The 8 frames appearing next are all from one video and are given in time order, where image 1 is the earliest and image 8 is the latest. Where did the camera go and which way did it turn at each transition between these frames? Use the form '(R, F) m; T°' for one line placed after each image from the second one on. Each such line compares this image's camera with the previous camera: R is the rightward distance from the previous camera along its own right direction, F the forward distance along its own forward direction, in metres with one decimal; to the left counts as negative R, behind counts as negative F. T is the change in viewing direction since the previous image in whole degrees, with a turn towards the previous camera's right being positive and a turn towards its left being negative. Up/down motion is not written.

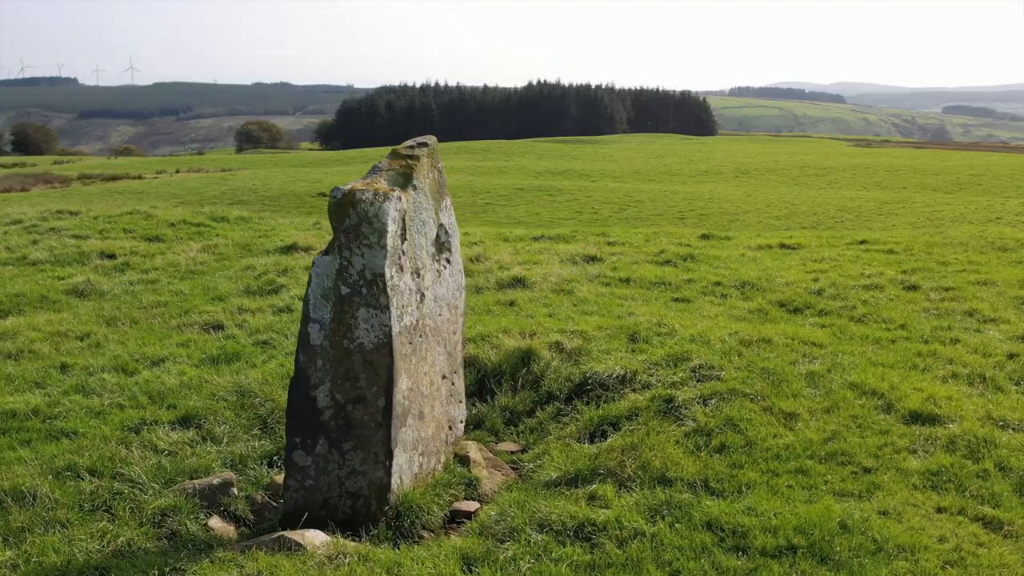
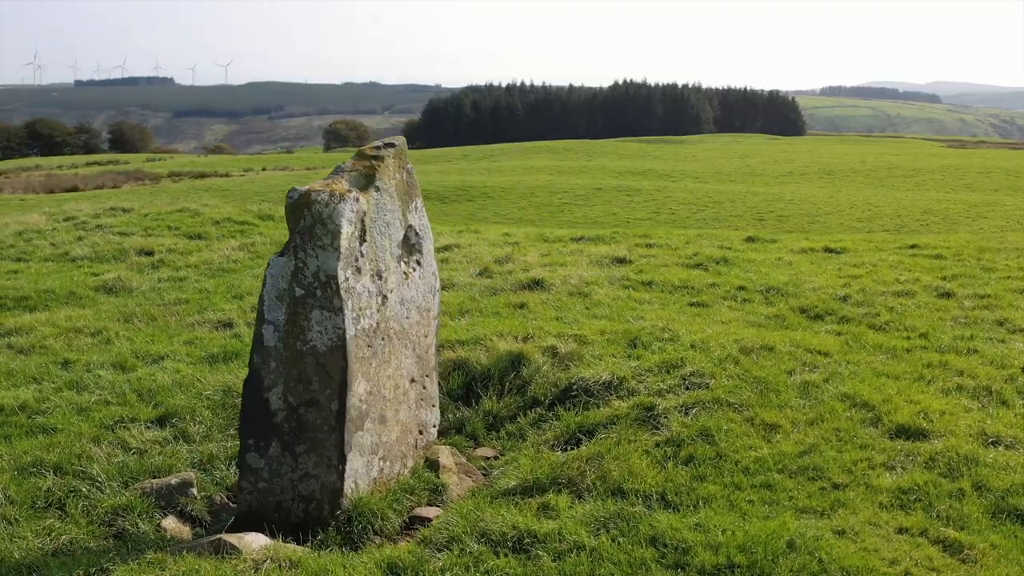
(+0.6, +0.1) m; -4°
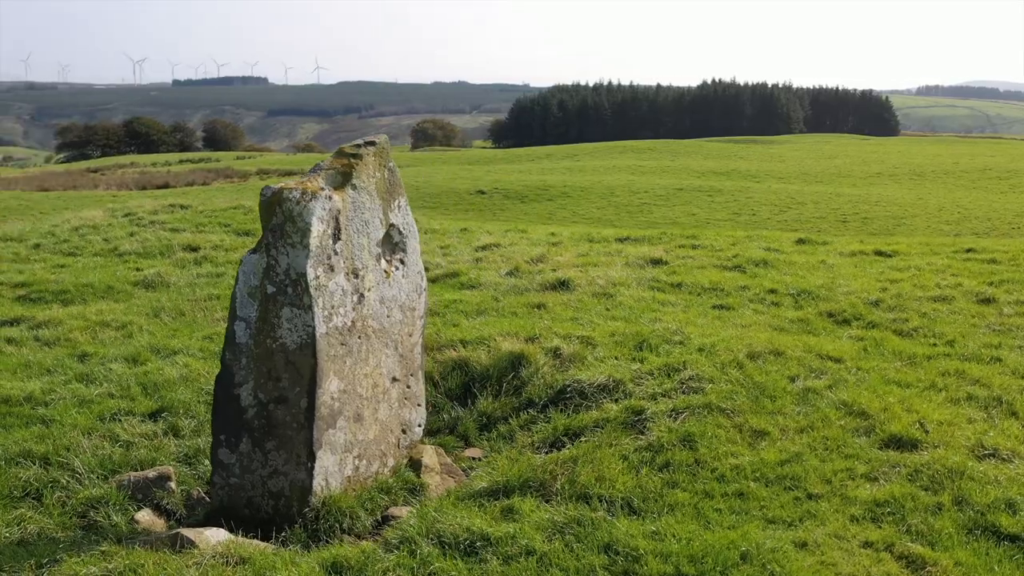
(+0.6, +0.1) m; -4°
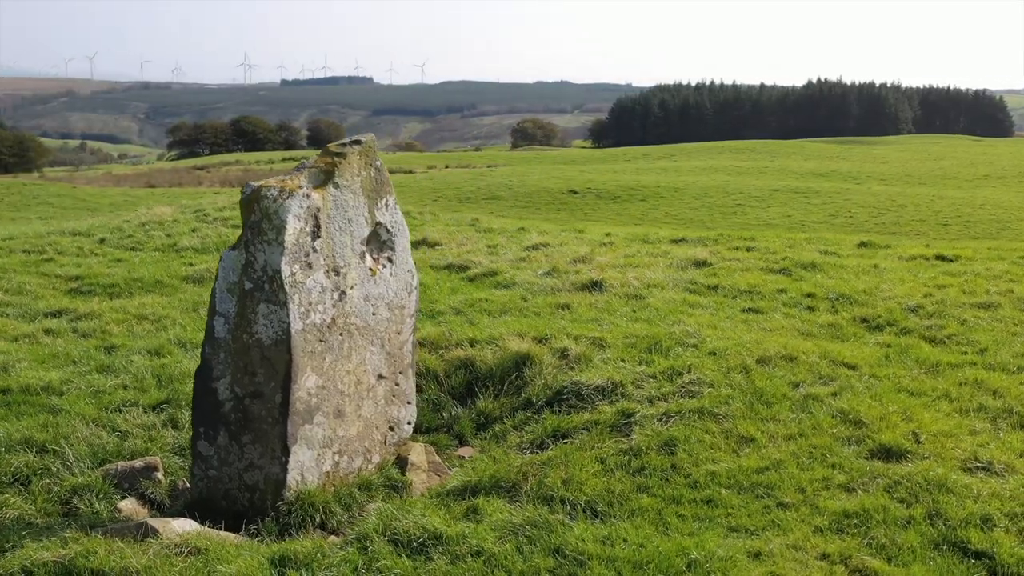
(+0.6, 0.0) m; -5°
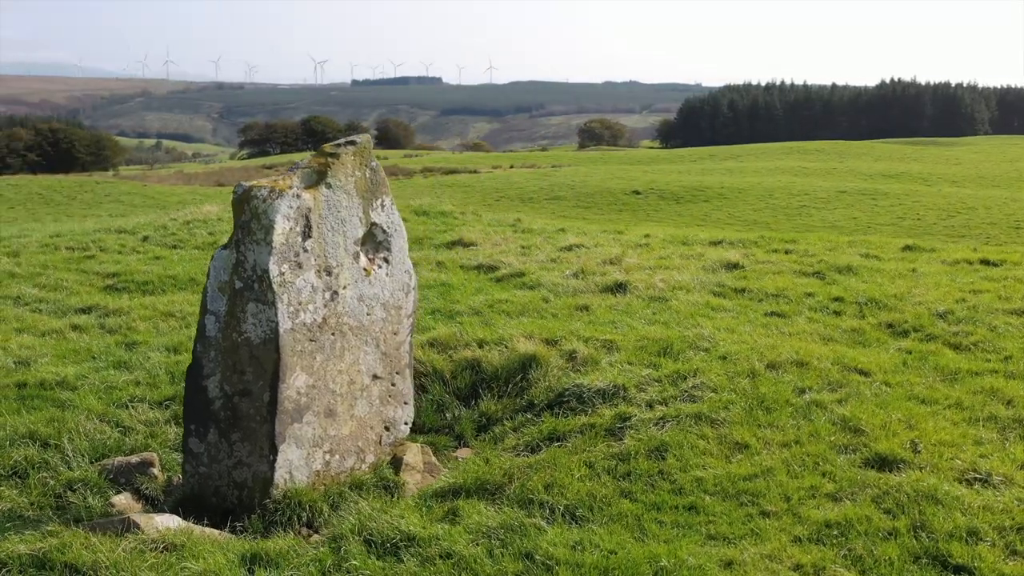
(+0.4, 0.0) m; -3°
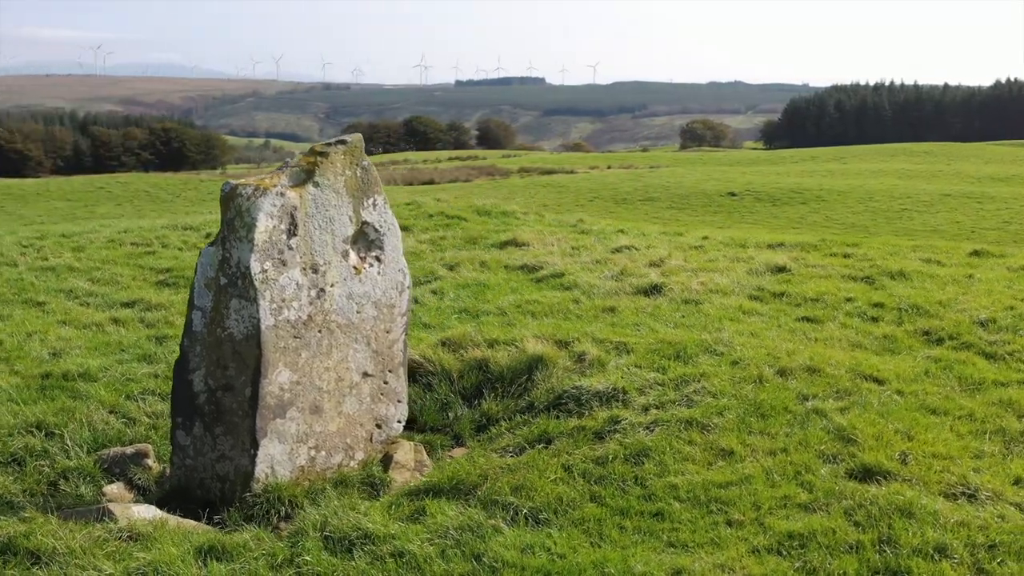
(+0.6, +0.1) m; -5°
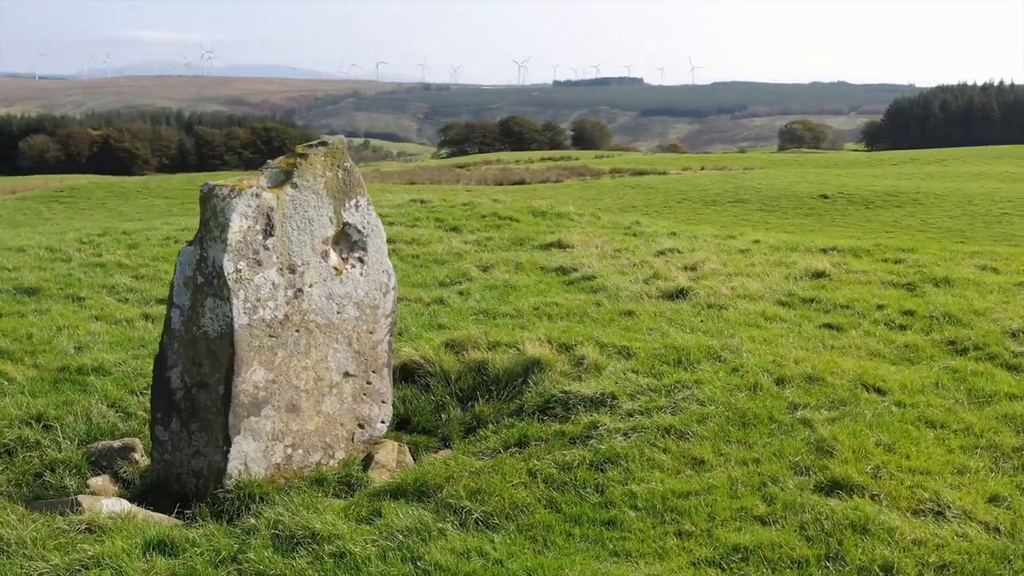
(+0.6, +0.1) m; -5°
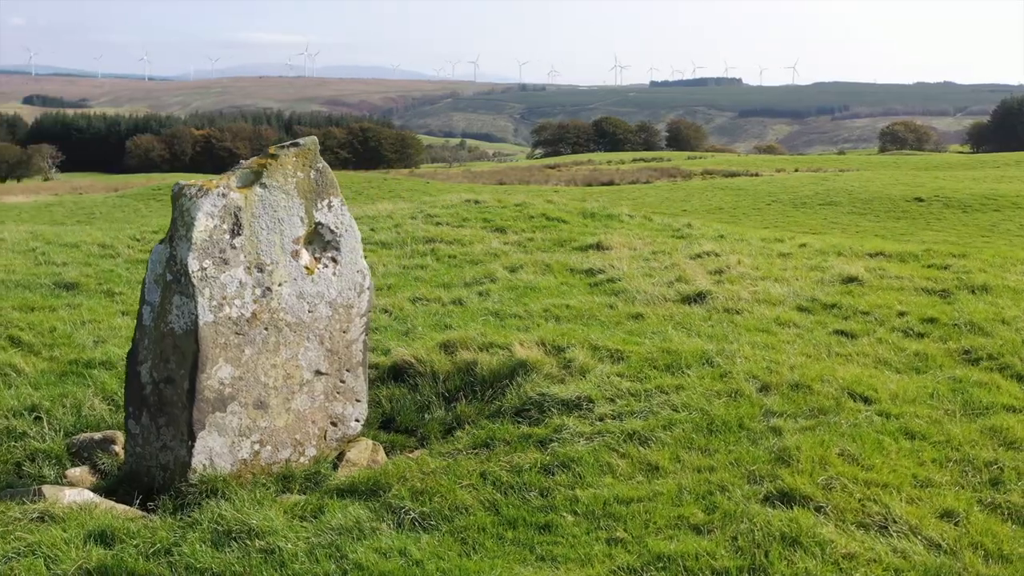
(+0.7, 0.0) m; -5°
